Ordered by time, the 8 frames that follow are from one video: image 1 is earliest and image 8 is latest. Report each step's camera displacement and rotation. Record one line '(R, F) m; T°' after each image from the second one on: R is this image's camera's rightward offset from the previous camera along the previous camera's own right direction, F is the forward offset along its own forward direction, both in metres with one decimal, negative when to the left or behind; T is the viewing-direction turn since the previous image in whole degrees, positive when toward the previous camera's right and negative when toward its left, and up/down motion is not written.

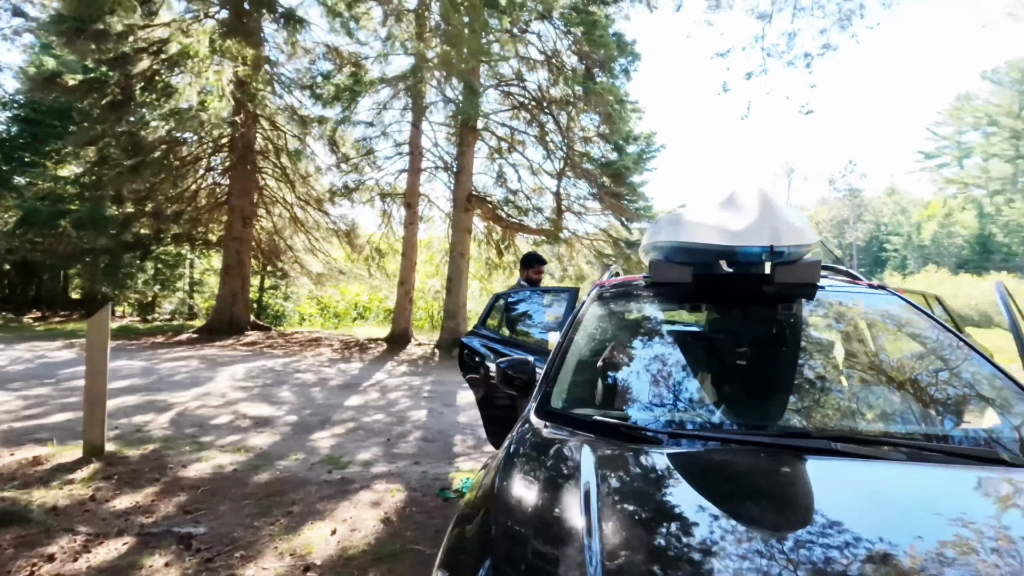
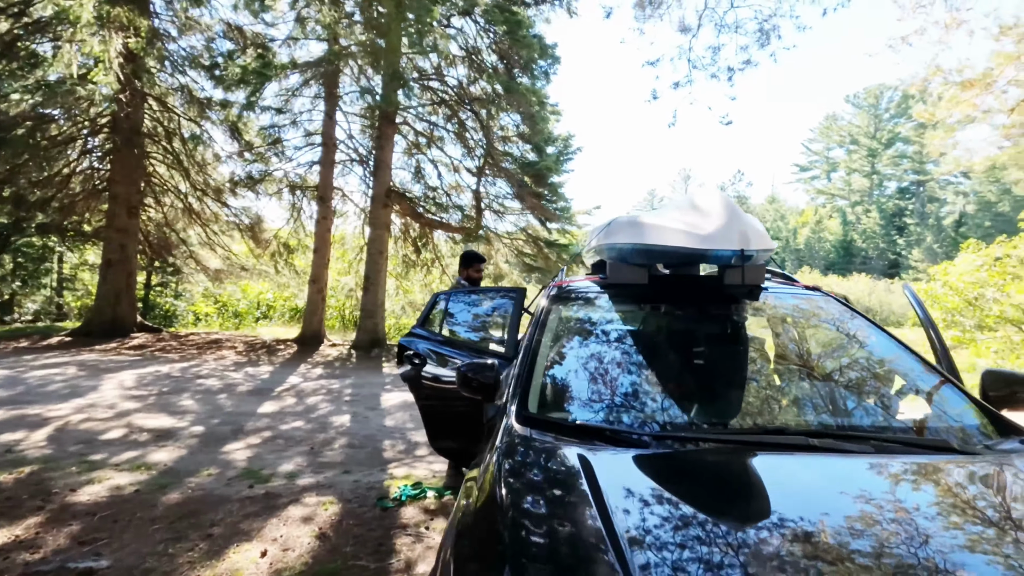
(-0.3, +0.2) m; +9°
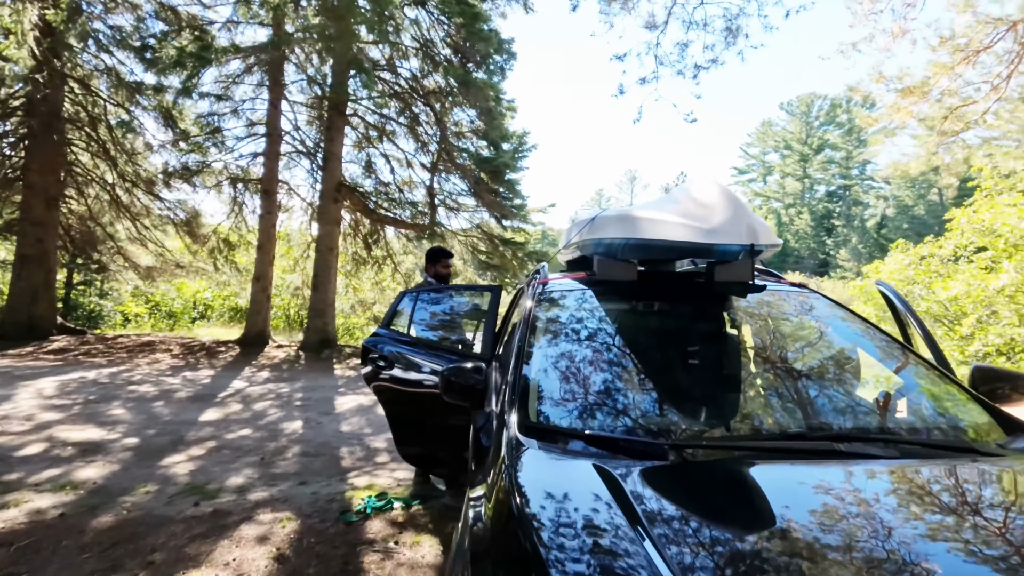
(-0.2, +0.3) m; +5°
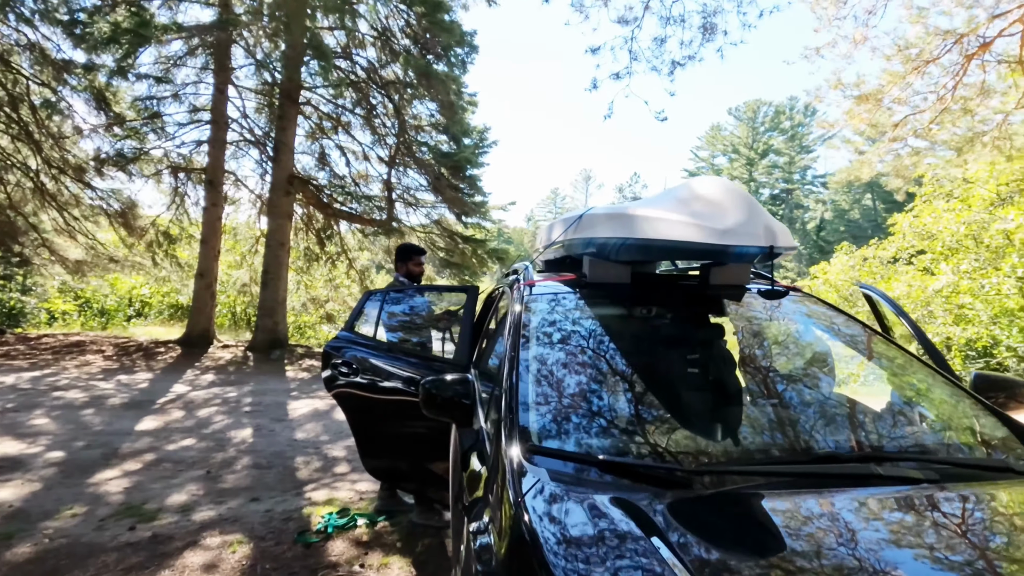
(-0.2, +0.3) m; +5°
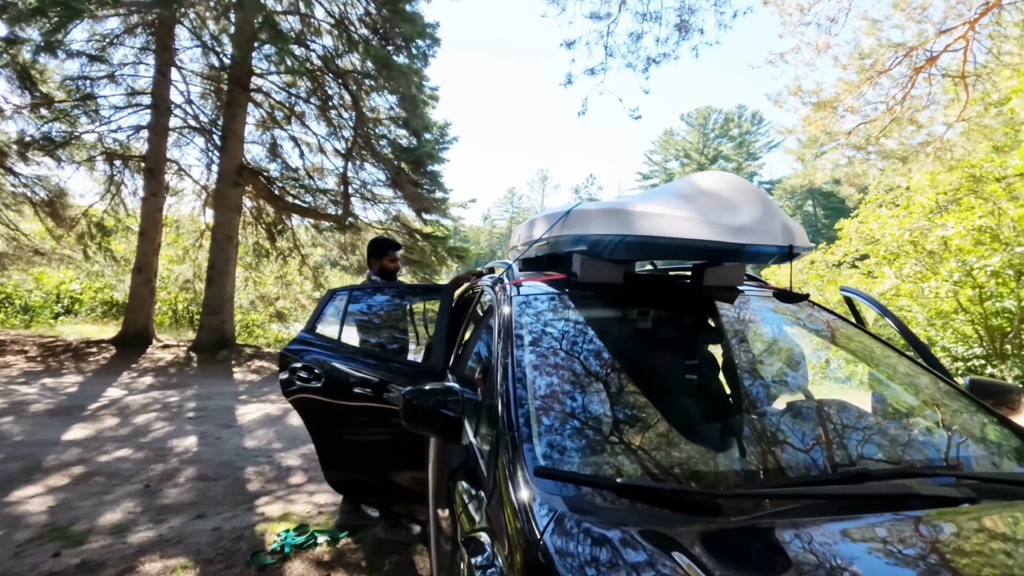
(-0.1, +0.3) m; +5°
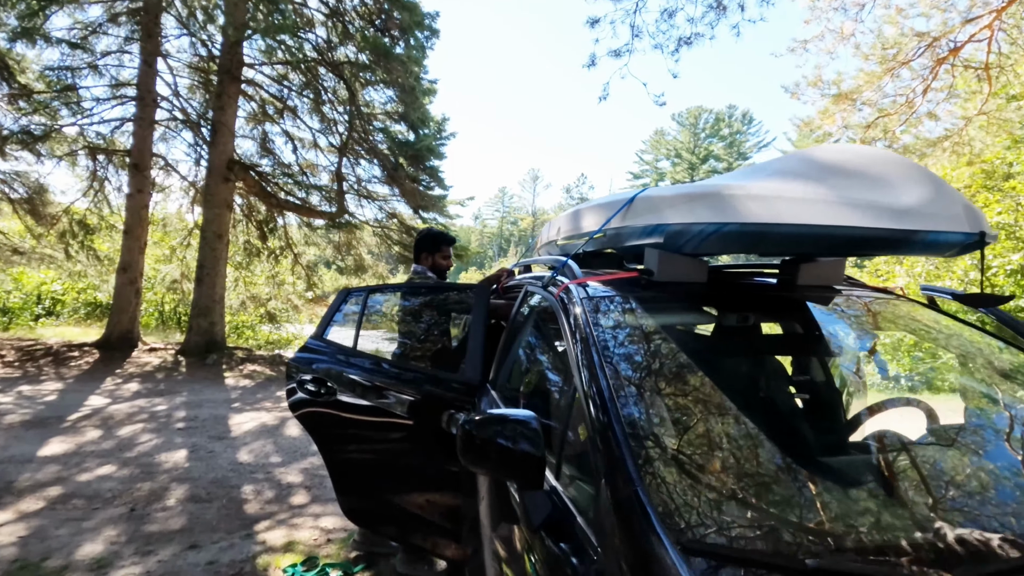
(-0.2, +0.4) m; +1°
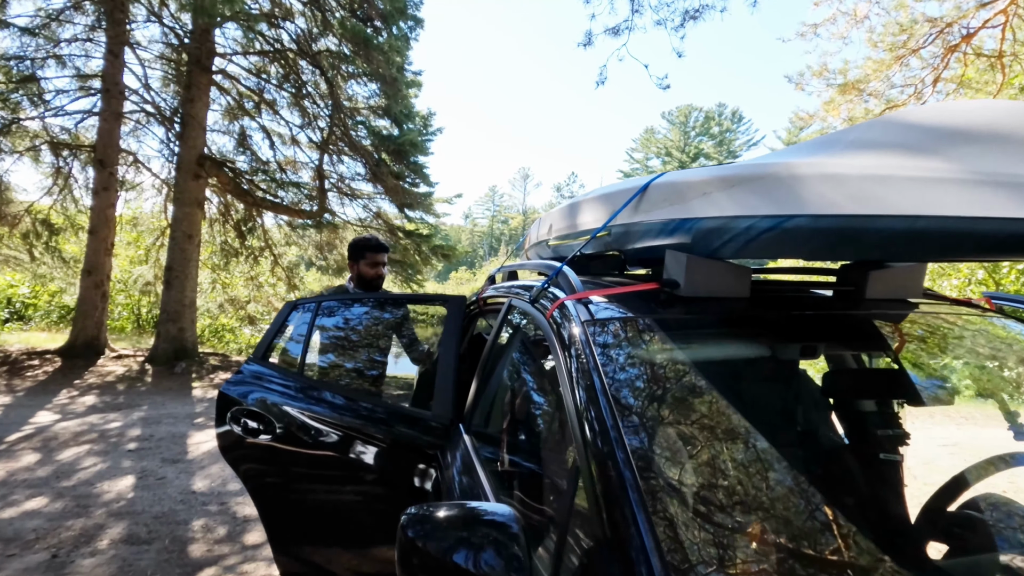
(0.0, +0.5) m; +1°
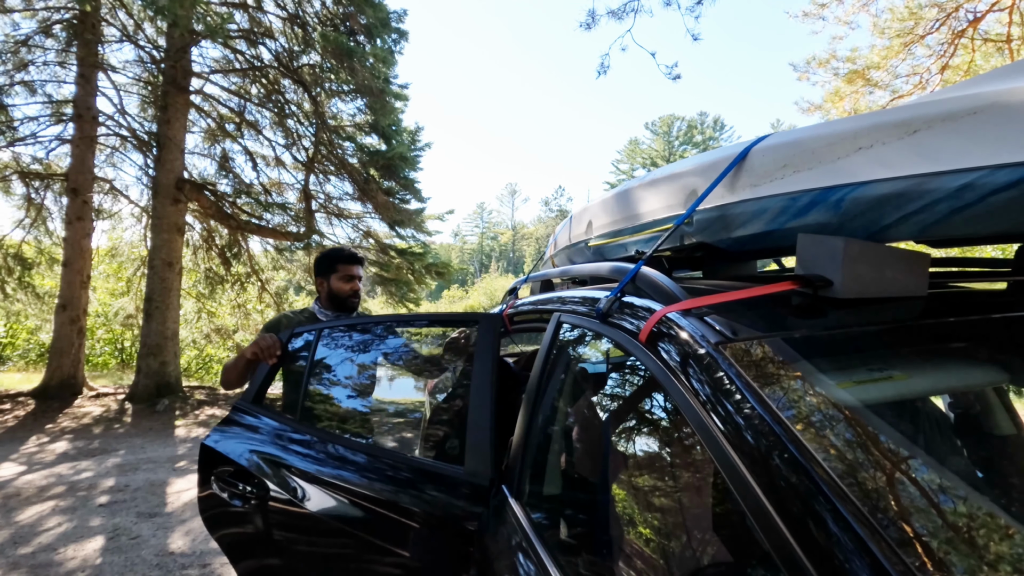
(-0.1, +0.5) m; +1°
